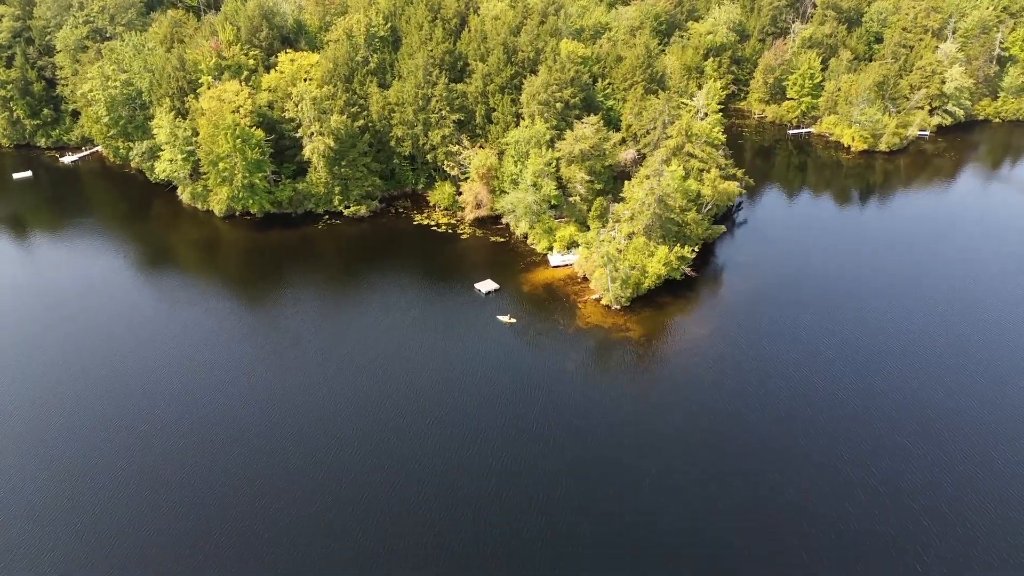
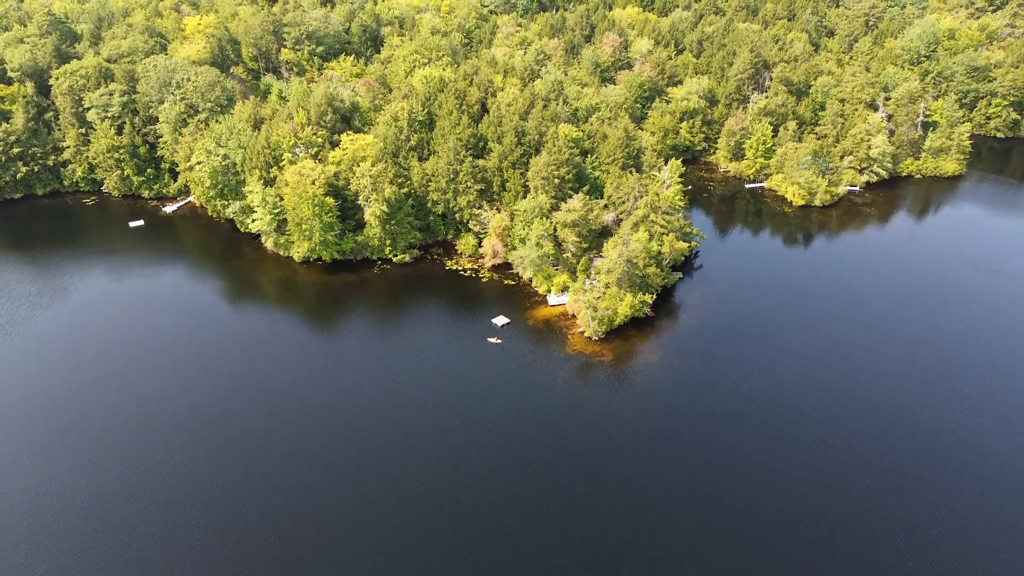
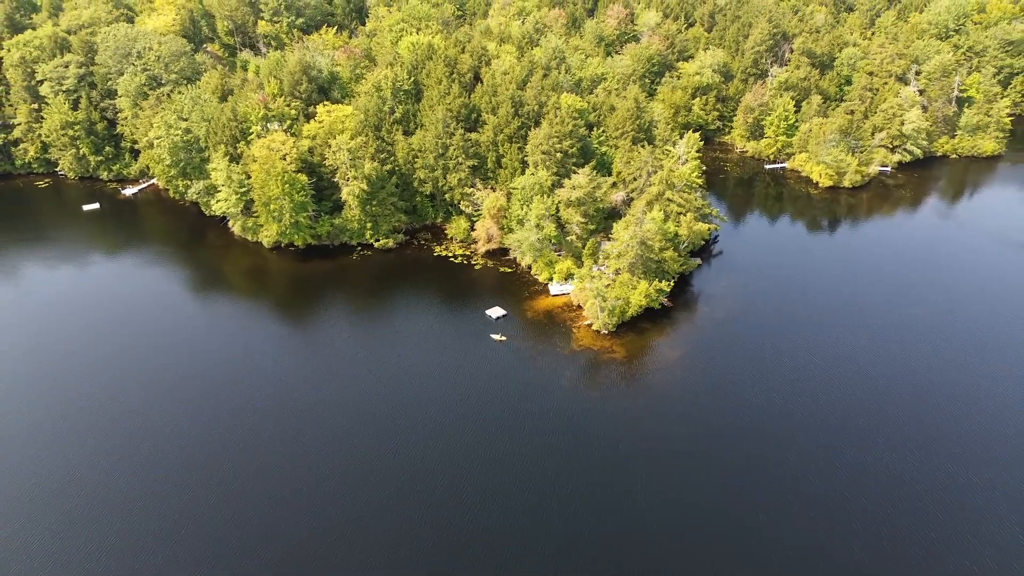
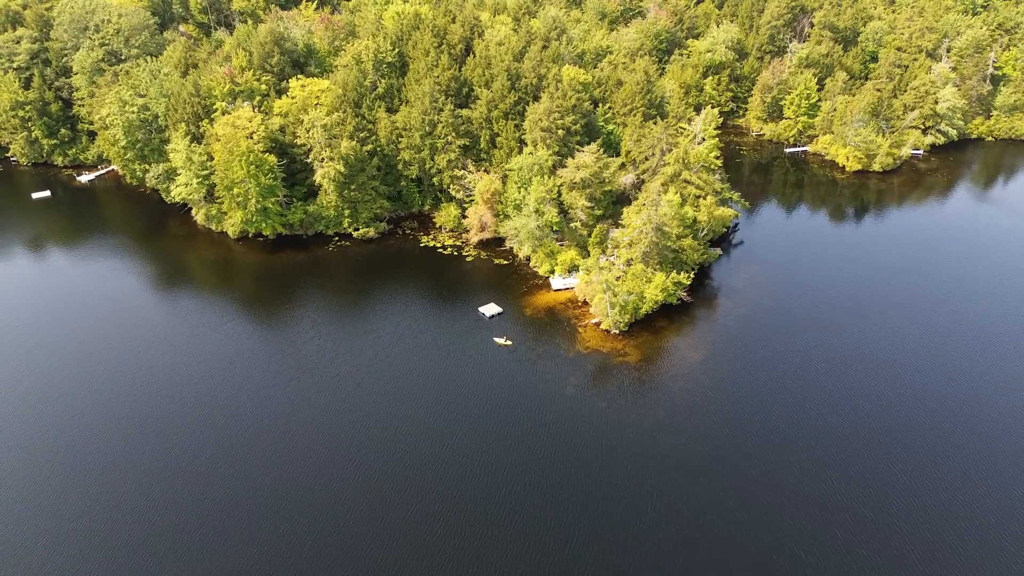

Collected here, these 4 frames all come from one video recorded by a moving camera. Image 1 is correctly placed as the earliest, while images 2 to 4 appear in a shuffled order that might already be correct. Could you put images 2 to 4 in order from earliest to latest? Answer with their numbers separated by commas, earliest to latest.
4, 3, 2
